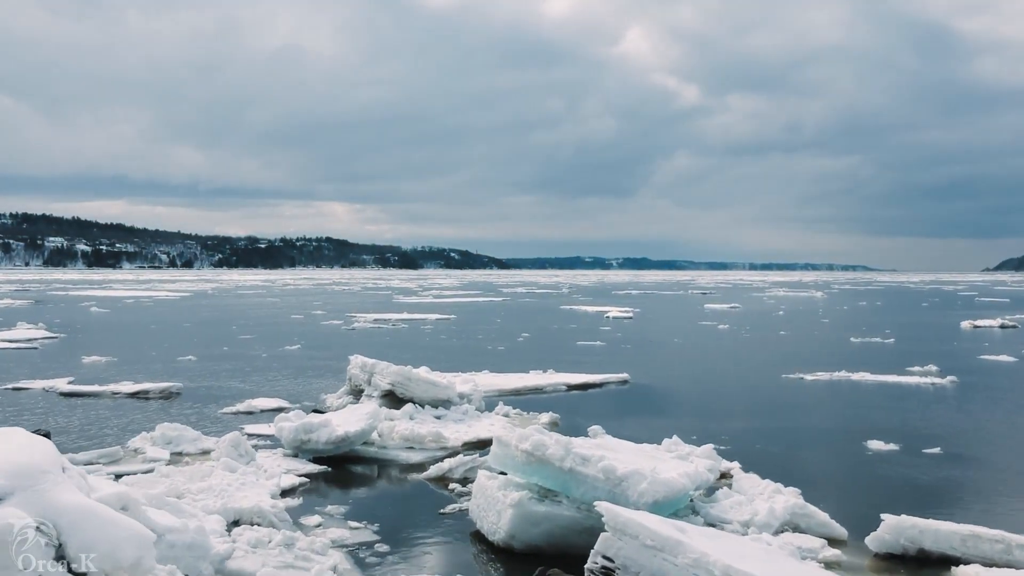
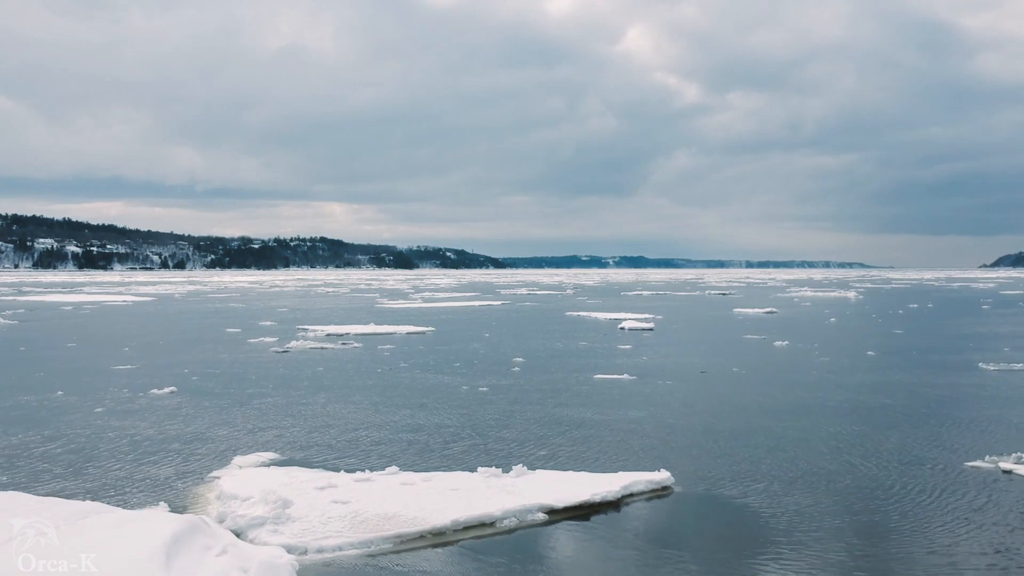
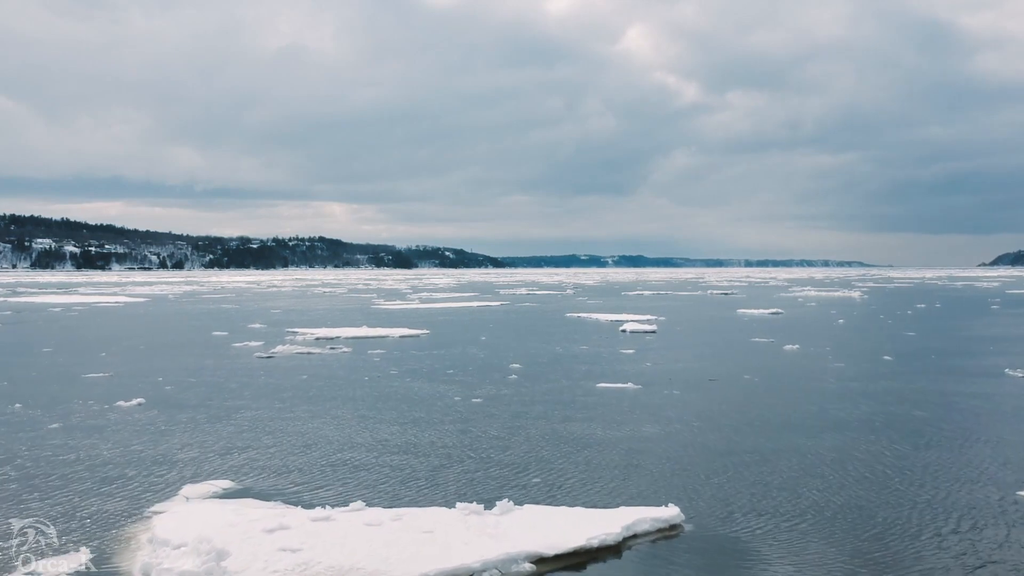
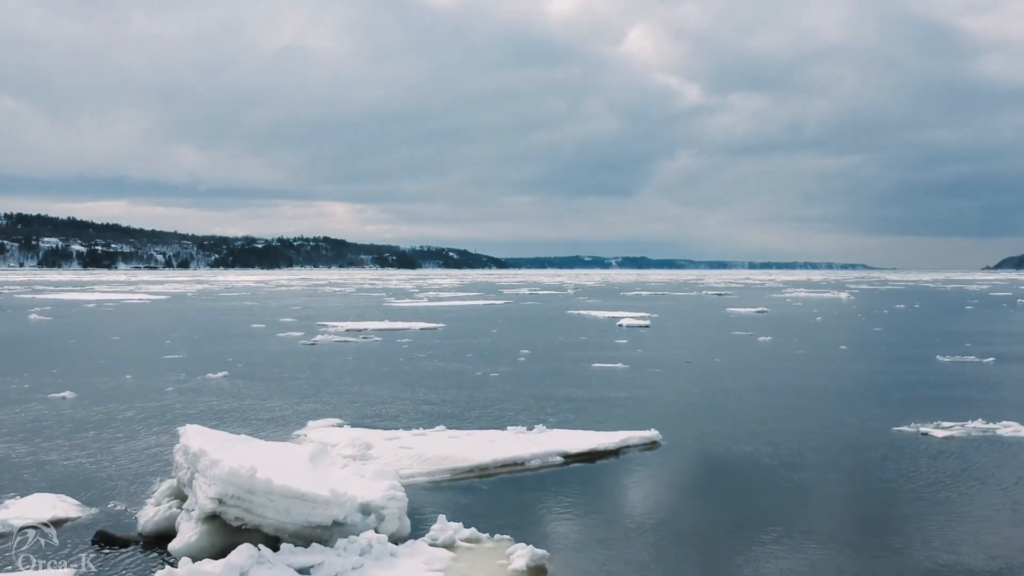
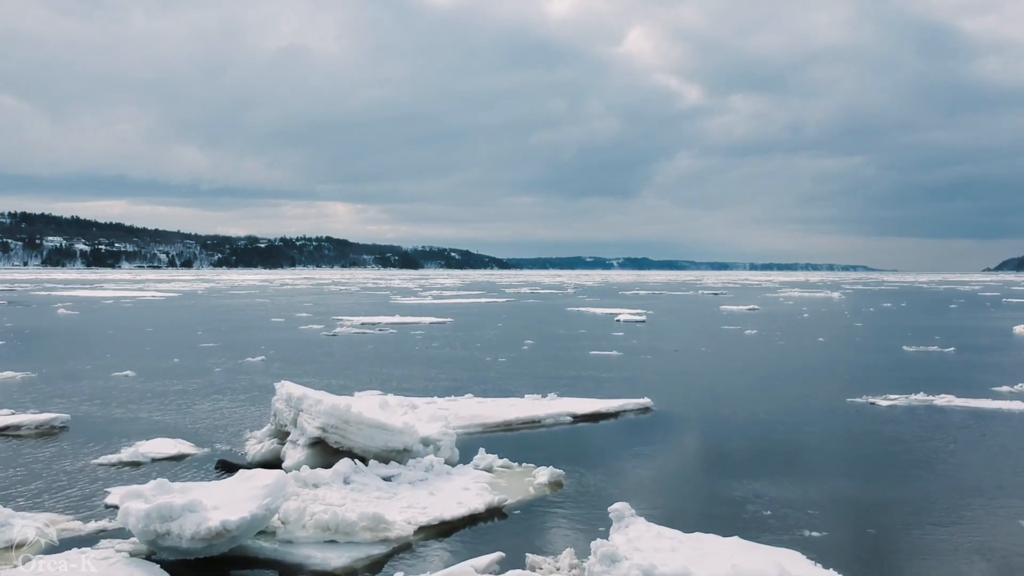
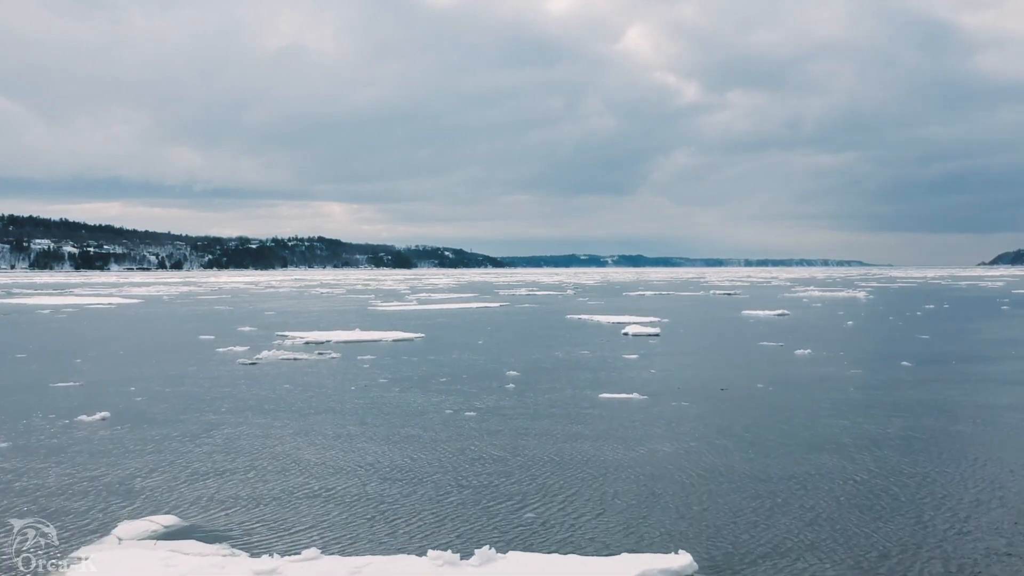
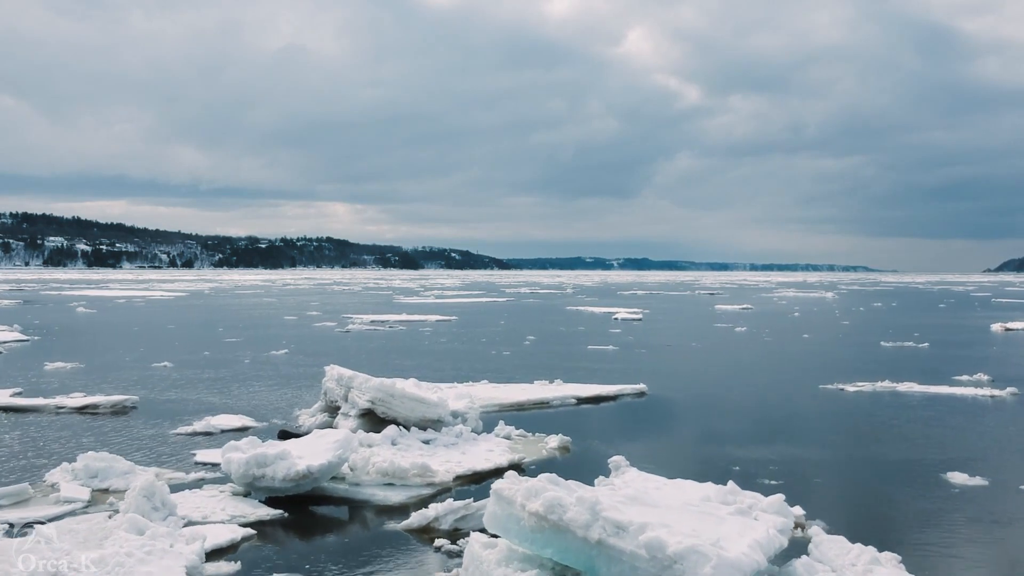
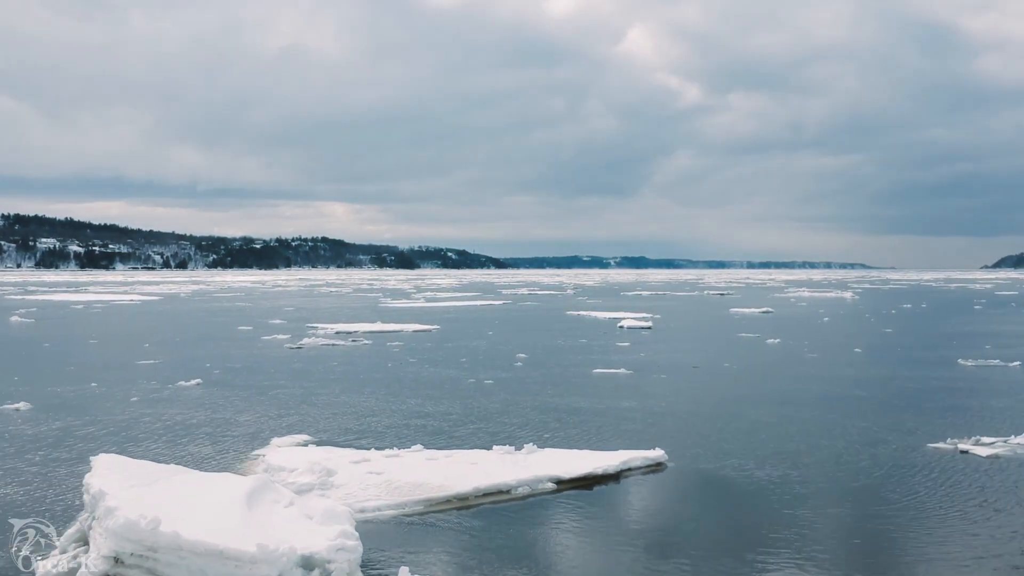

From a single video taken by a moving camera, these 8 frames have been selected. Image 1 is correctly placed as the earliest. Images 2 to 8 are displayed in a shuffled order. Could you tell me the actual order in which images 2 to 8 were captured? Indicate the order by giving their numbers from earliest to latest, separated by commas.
7, 5, 4, 8, 2, 3, 6
